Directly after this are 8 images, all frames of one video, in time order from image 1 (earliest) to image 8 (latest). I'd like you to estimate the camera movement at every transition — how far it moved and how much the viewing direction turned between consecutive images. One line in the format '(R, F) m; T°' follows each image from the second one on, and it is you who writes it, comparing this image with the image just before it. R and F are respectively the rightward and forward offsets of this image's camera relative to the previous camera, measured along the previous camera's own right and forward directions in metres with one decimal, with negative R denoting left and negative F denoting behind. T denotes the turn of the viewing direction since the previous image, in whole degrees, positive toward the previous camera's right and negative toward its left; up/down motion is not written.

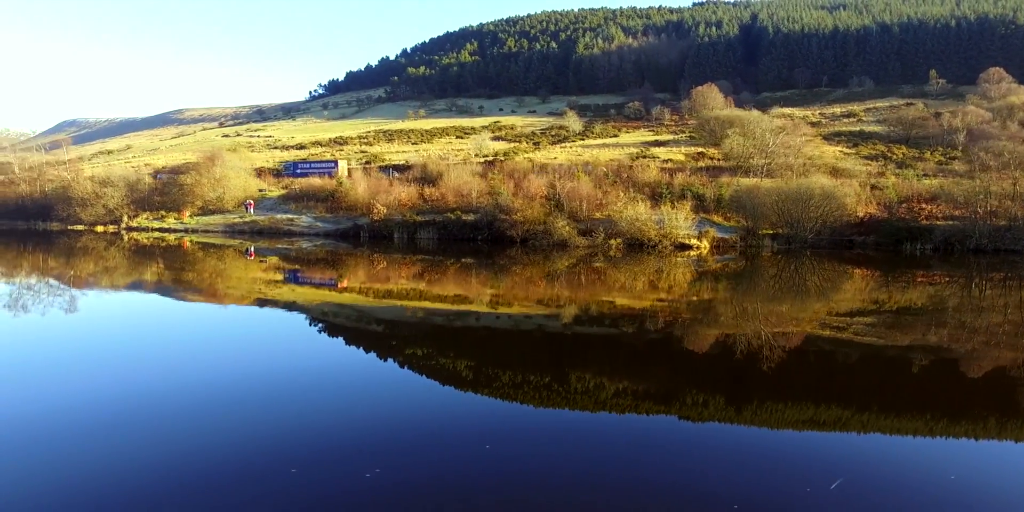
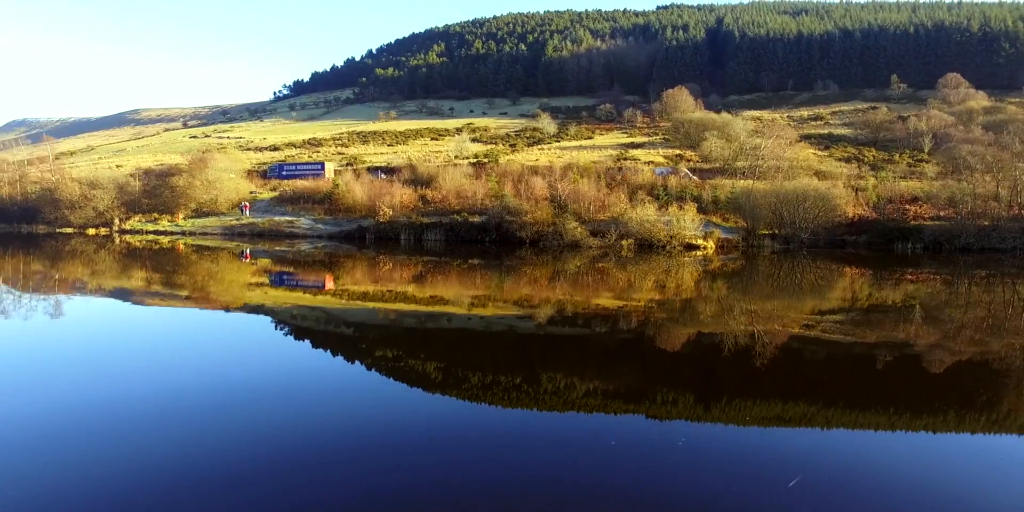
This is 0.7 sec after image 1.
(-0.7, 0.0) m; +3°
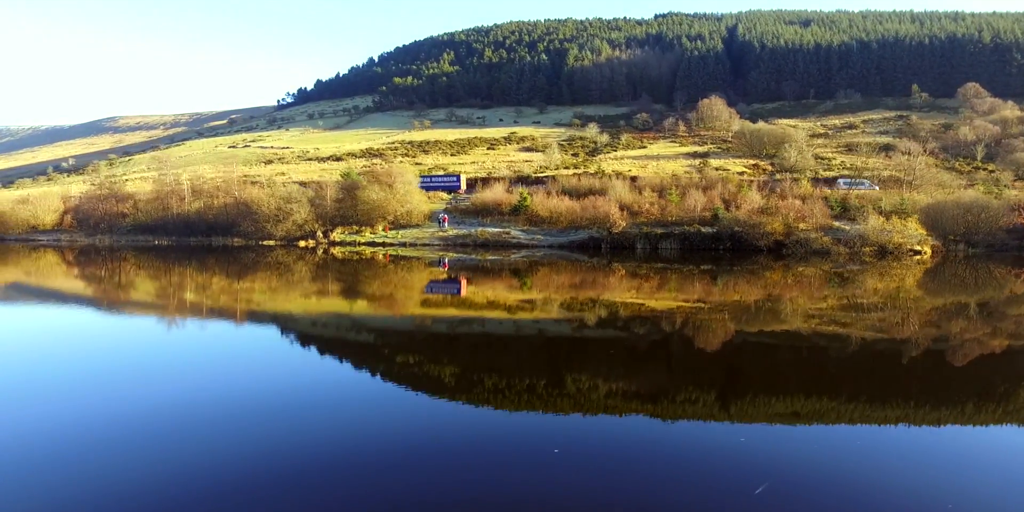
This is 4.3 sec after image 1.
(-4.9, -1.3) m; +2°
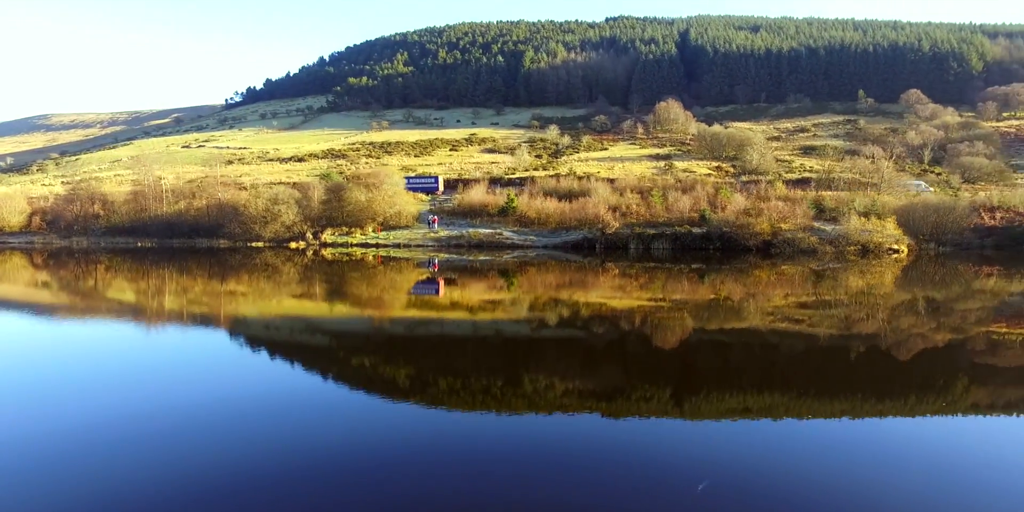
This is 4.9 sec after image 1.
(-0.7, +0.1) m; +4°
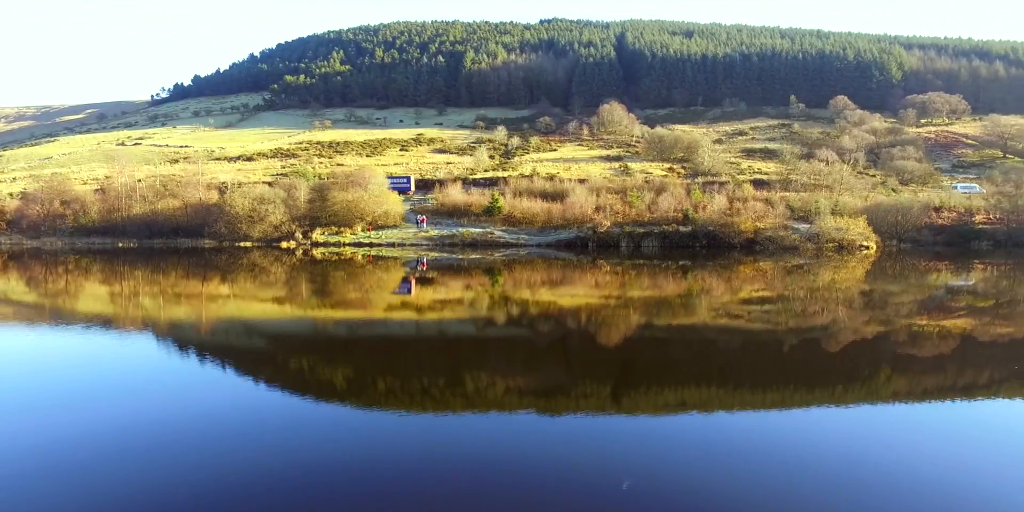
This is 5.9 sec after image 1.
(-1.1, -0.1) m; +6°
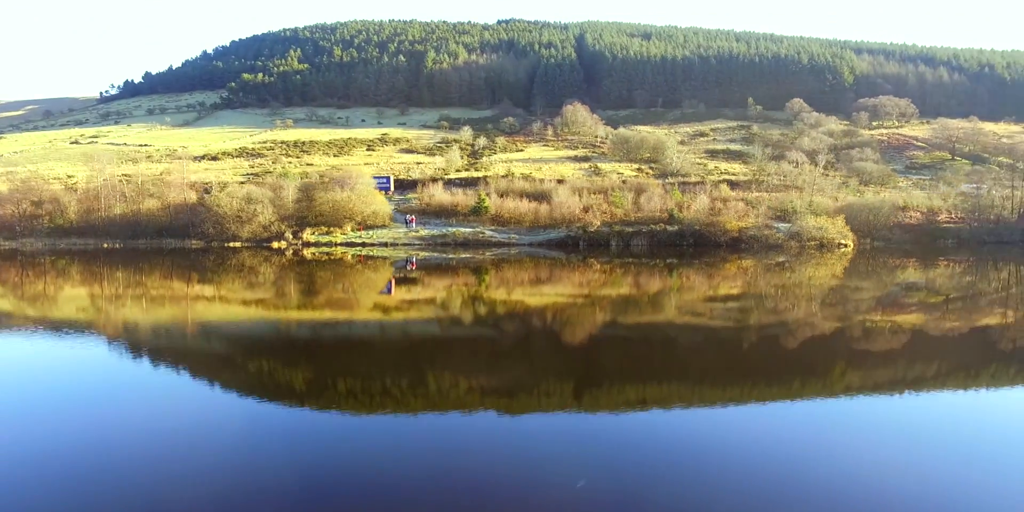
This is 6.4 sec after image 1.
(-0.6, -0.2) m; +4°
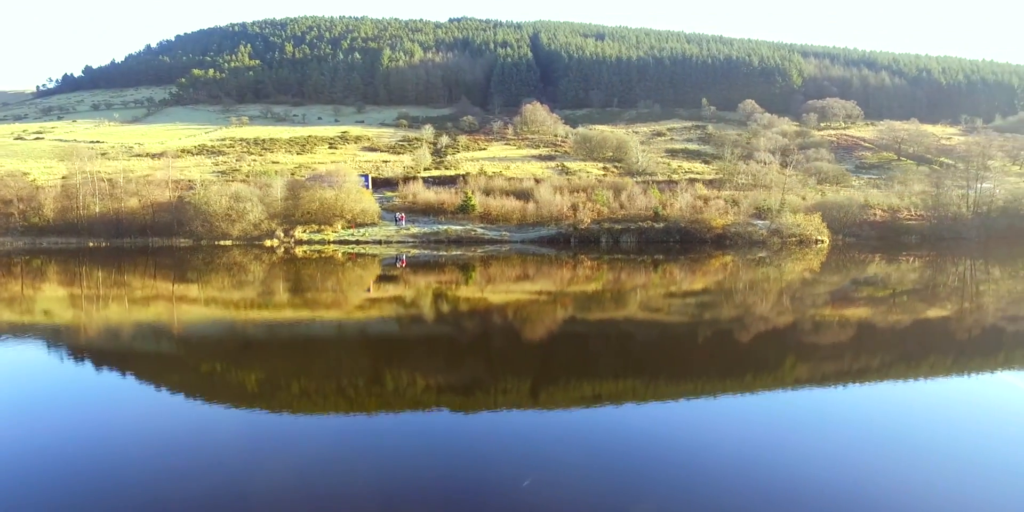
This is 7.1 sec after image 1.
(-0.7, -0.3) m; +4°
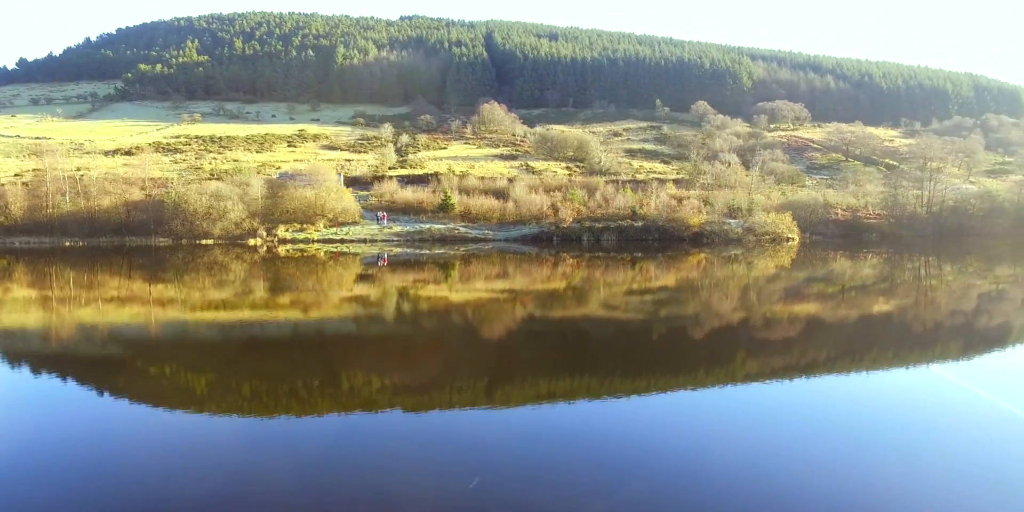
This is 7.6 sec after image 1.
(-0.5, -0.3) m; +4°
